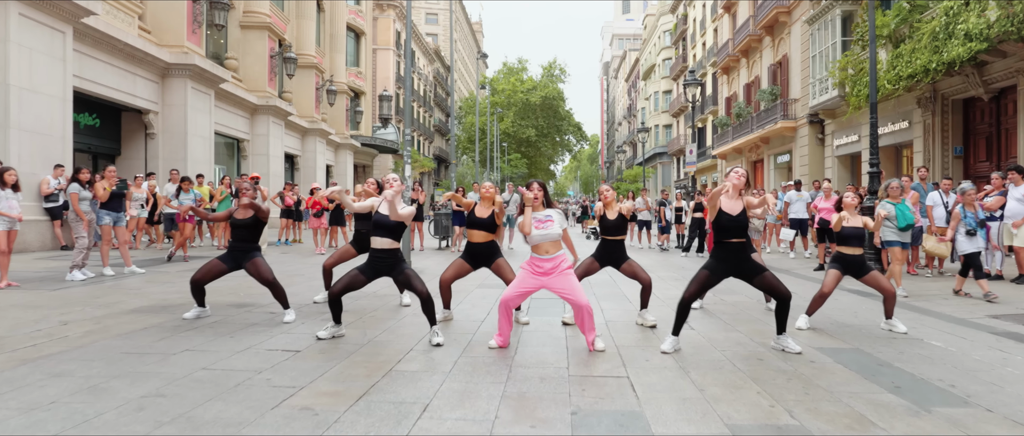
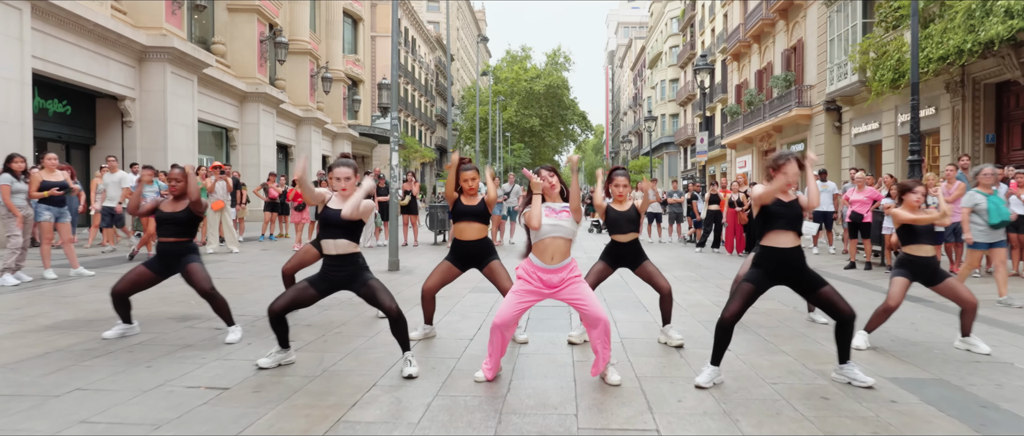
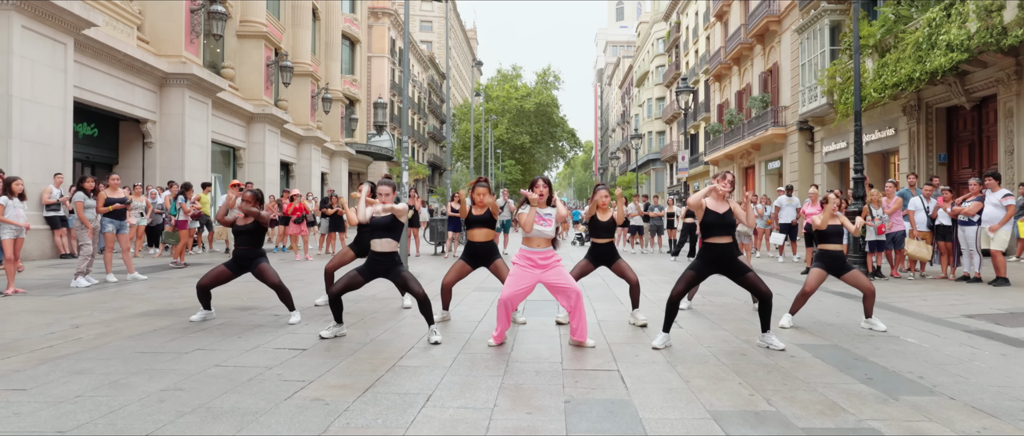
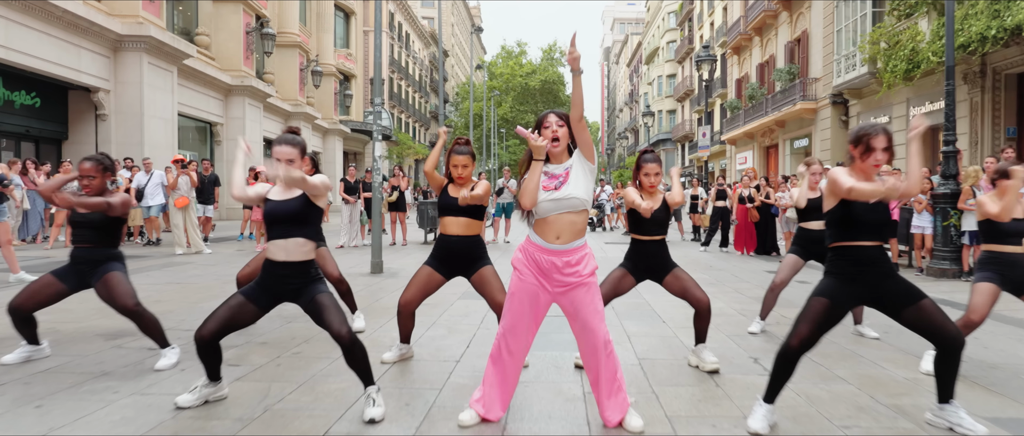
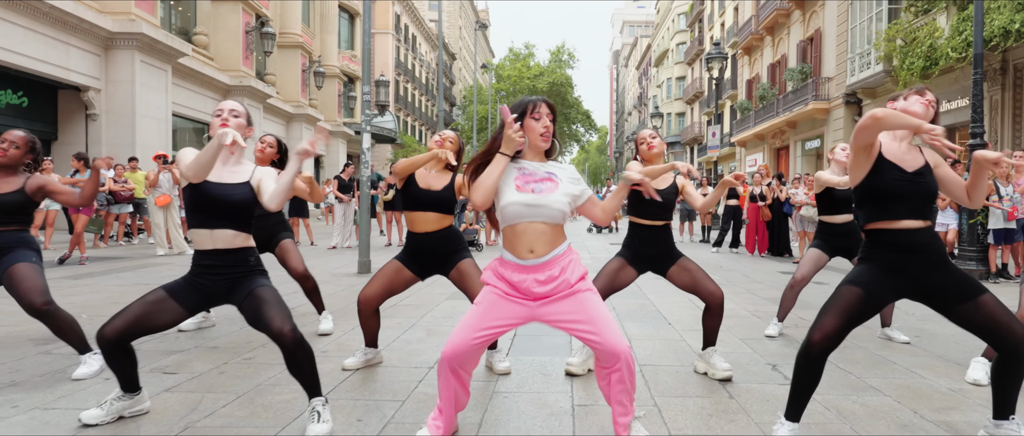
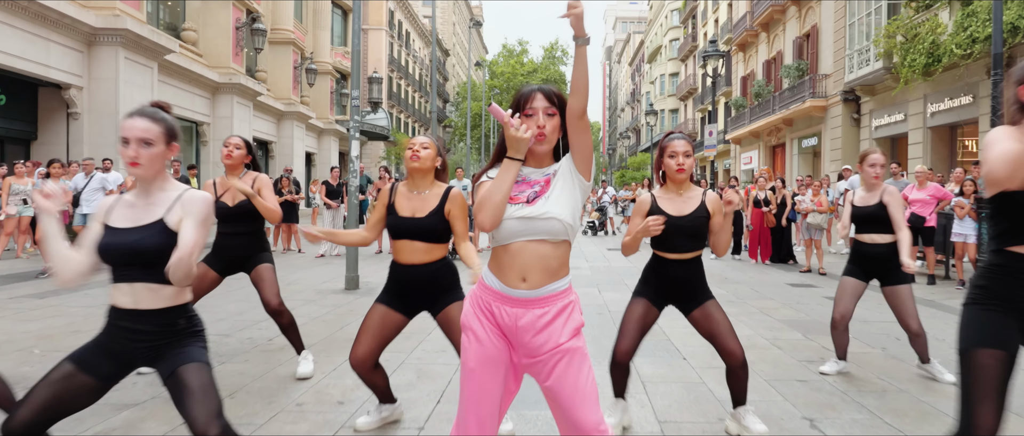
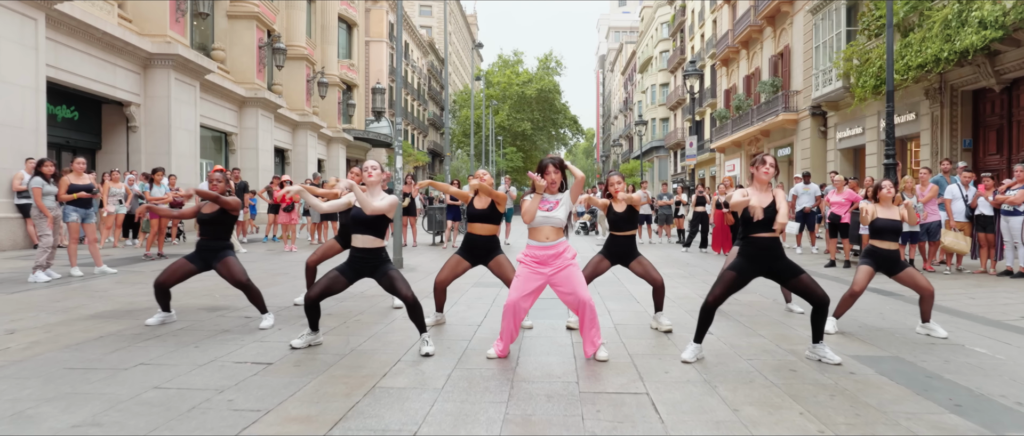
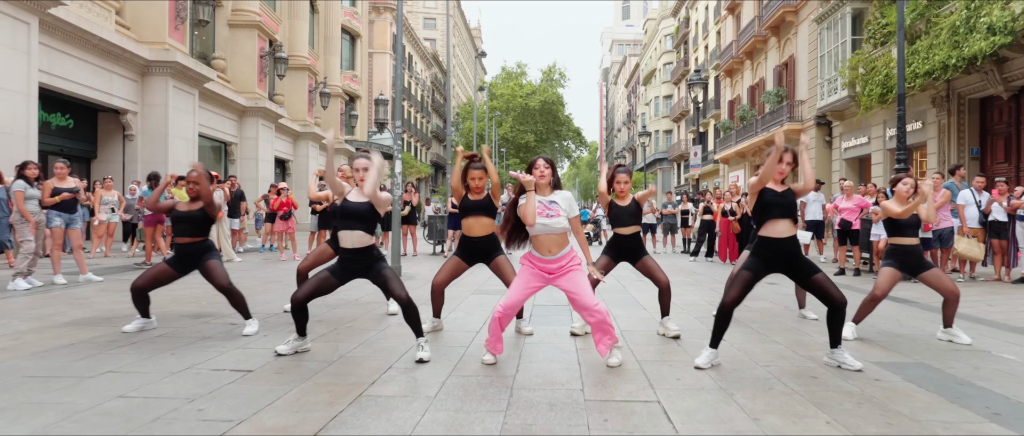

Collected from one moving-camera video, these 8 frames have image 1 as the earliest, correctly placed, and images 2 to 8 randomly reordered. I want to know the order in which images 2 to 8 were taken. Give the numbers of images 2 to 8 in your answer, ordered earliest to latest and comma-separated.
2, 5, 8, 3, 7, 4, 6
